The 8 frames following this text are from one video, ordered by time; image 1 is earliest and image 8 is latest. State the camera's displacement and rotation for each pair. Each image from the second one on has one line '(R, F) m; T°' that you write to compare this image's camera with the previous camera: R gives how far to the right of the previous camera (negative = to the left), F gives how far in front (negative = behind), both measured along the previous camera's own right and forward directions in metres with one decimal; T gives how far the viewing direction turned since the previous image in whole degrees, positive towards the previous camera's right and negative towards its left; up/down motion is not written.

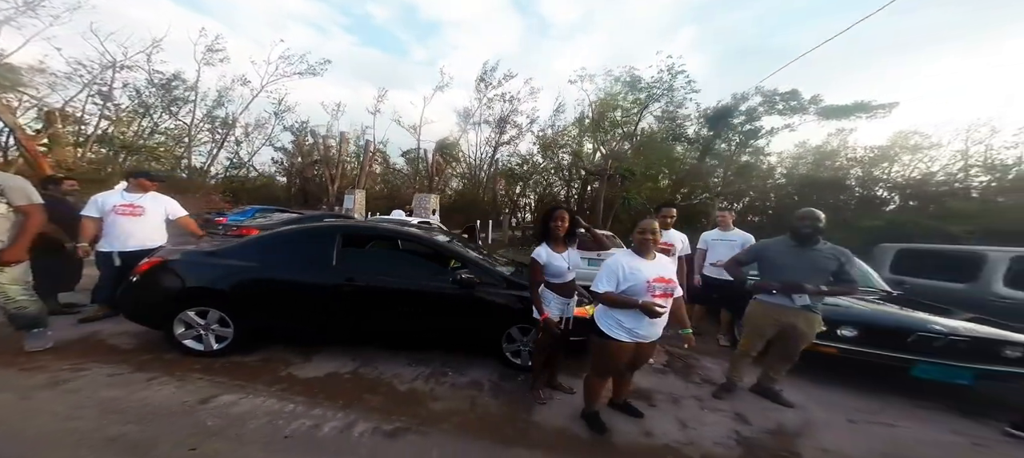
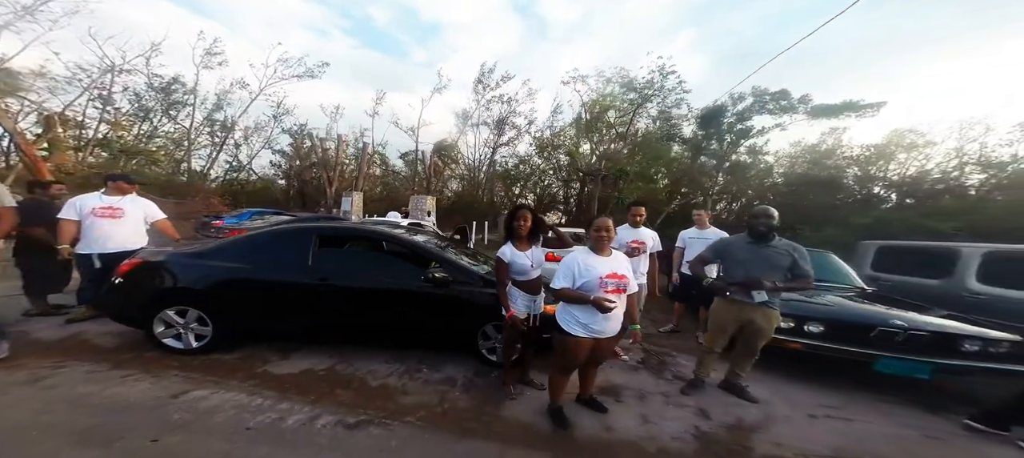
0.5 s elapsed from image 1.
(+0.3, -0.1) m; 0°
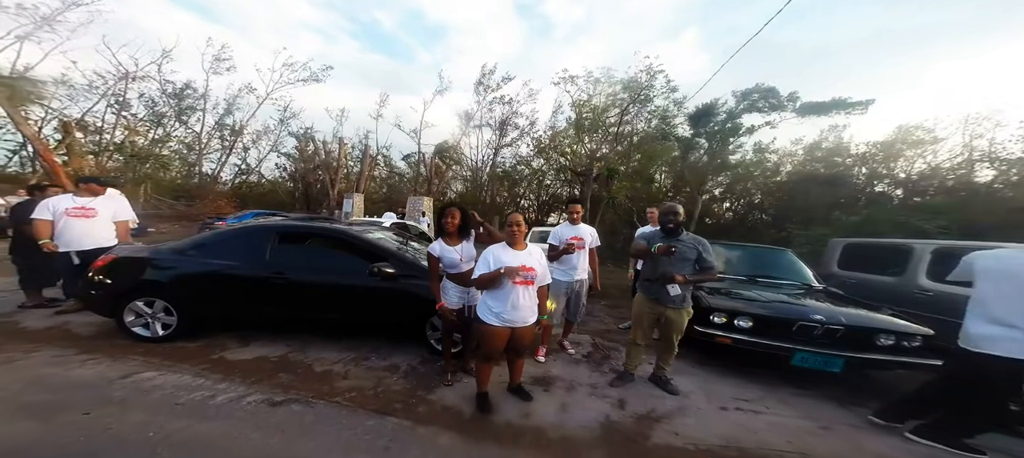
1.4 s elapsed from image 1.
(+0.7, -0.2) m; -1°
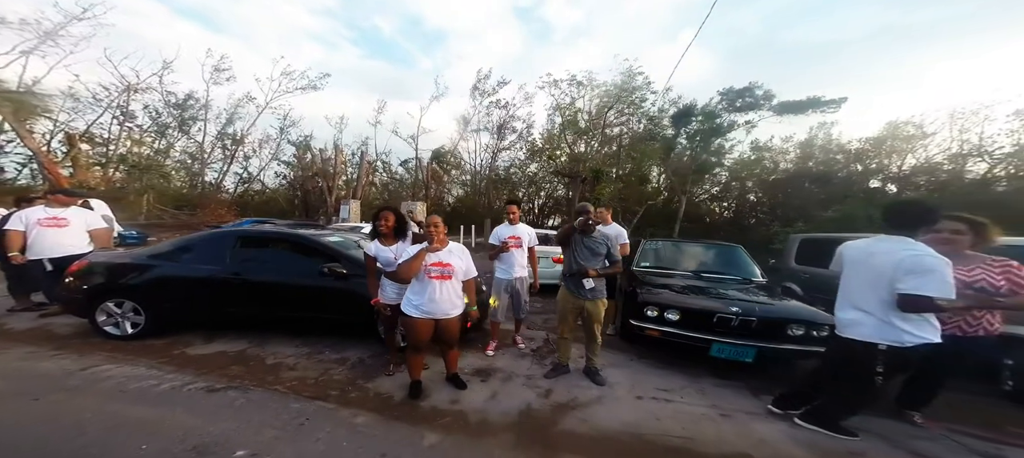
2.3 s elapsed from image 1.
(+0.7, -0.2) m; -1°
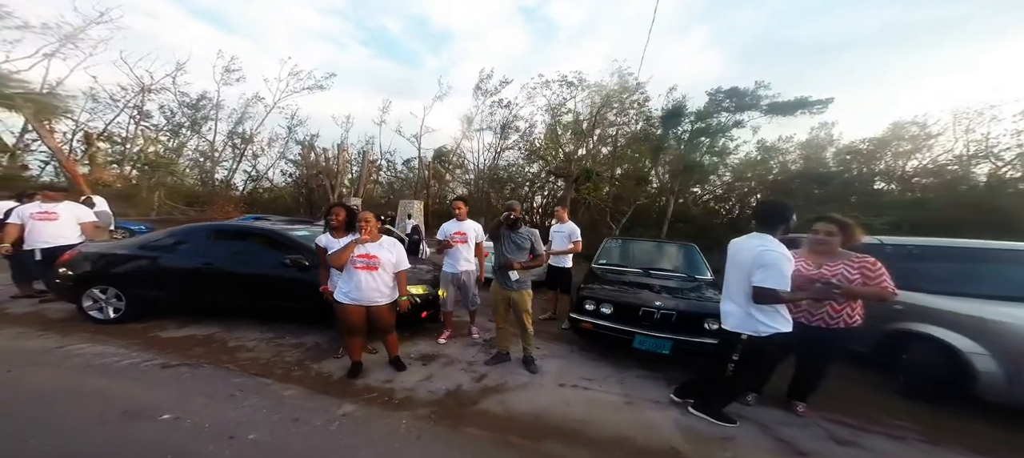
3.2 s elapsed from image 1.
(+0.7, -0.2) m; -1°
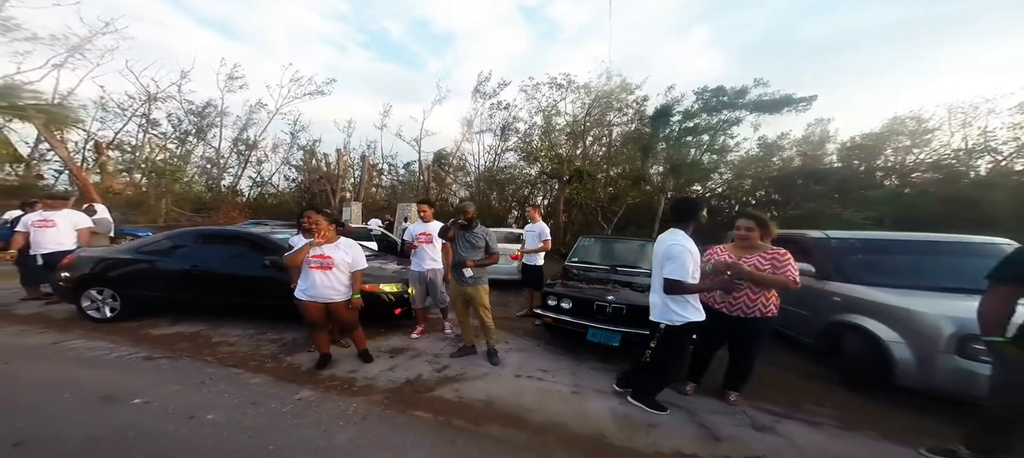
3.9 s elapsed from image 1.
(+0.5, -0.2) m; -1°
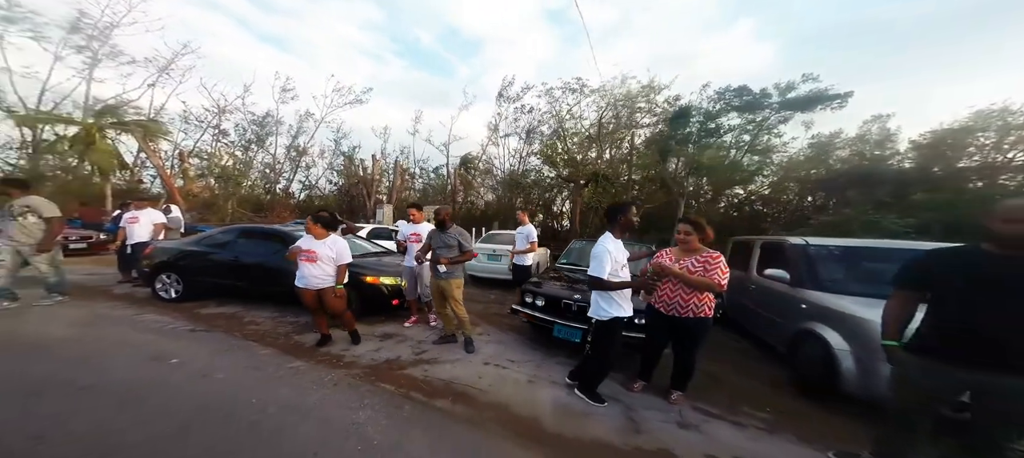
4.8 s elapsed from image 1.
(+0.8, -0.3) m; -7°
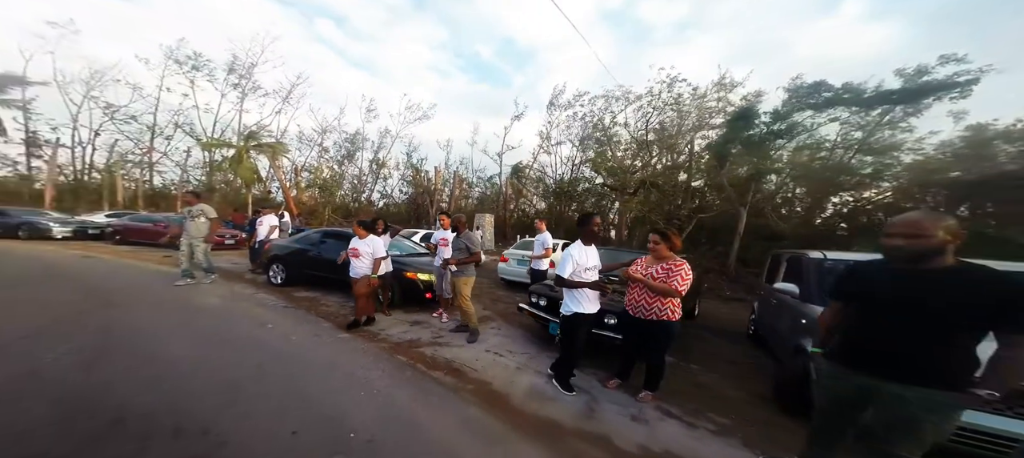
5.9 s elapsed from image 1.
(+0.9, -0.4) m; -13°
